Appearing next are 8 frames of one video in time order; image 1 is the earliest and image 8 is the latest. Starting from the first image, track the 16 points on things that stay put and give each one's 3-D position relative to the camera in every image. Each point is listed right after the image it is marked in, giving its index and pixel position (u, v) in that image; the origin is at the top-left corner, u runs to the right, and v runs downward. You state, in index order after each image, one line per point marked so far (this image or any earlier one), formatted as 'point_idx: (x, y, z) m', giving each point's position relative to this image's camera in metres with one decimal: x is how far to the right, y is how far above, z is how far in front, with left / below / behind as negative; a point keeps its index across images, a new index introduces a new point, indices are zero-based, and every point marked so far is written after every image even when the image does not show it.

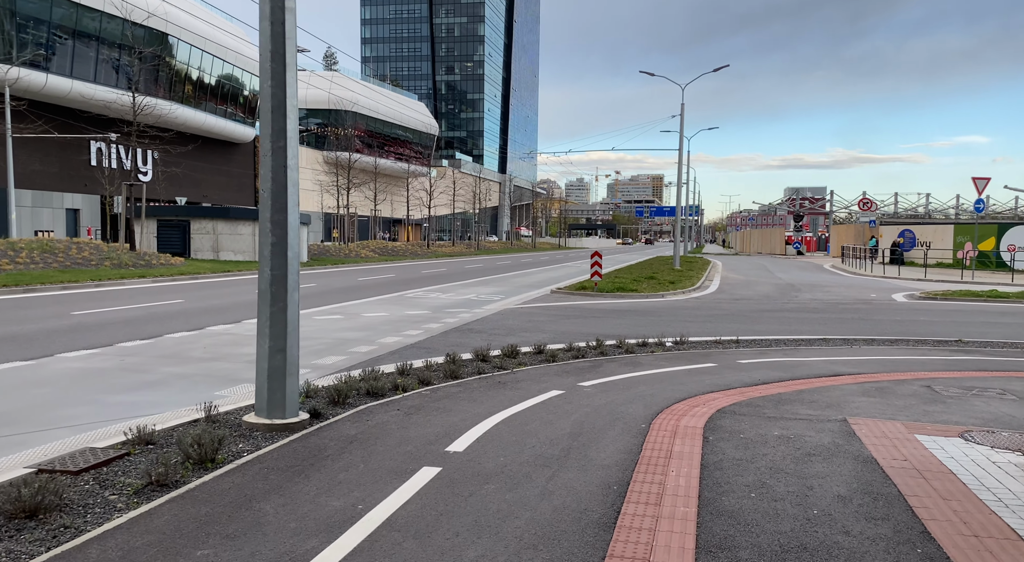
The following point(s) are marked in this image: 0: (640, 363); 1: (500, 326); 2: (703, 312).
0: (+1.7, -1.1, +10.7) m
1: (-0.2, -0.8, +14.6) m
2: (+4.9, -0.9, +20.0) m
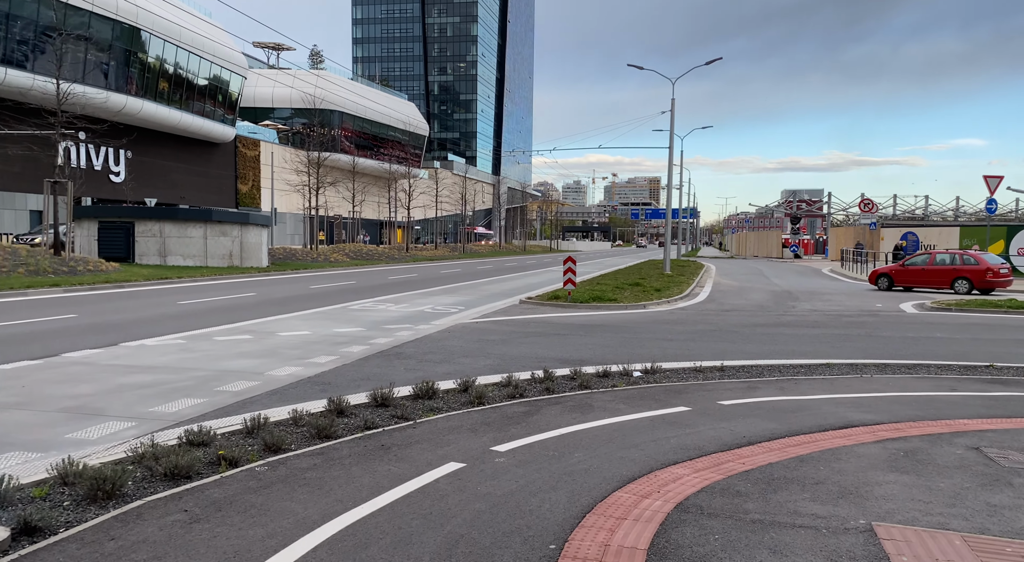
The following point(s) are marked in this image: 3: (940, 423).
0: (+0.8, -1.3, +8.2) m
1: (-1.1, -1.0, +12.1) m
2: (+3.9, -1.1, +17.6) m
3: (+4.2, -1.4, +7.8) m
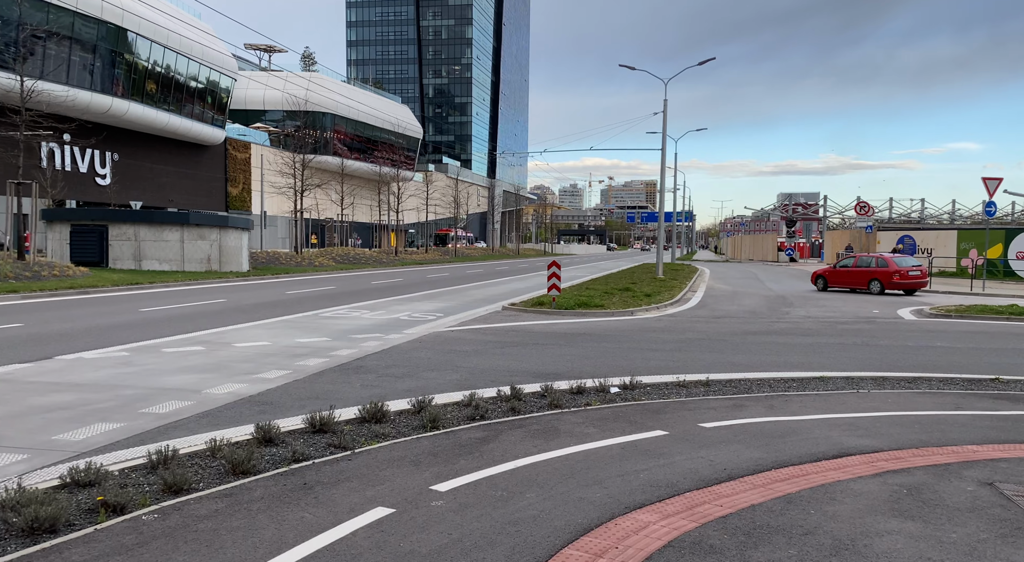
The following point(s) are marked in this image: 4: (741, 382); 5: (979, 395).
0: (+0.4, -1.4, +7.4) m
1: (-1.5, -1.1, +11.3) m
2: (+3.5, -1.2, +16.8) m
3: (+3.8, -1.5, +7.0) m
4: (+3.3, -1.5, +11.4) m
5: (+6.3, -1.6, +10.7) m
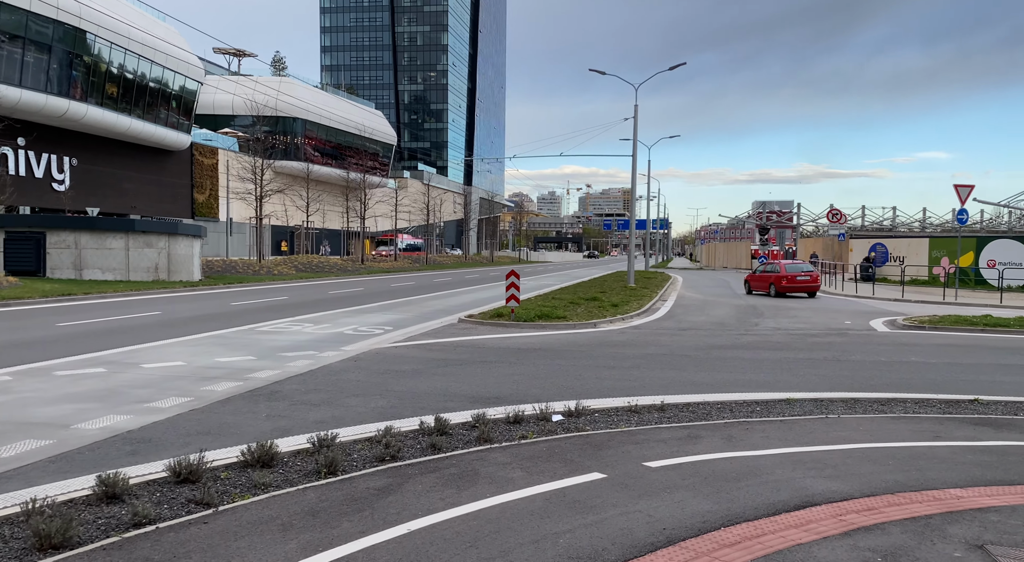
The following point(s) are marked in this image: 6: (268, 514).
0: (-0.3, -1.5, +6.3) m
1: (-2.3, -1.3, +10.1) m
2: (+2.5, -1.4, +15.8) m
3: (+3.1, -1.6, +6.0) m
4: (+2.5, -1.6, +10.4) m
5: (+5.5, -1.8, +9.8) m
6: (-1.6, -1.5, +5.2) m
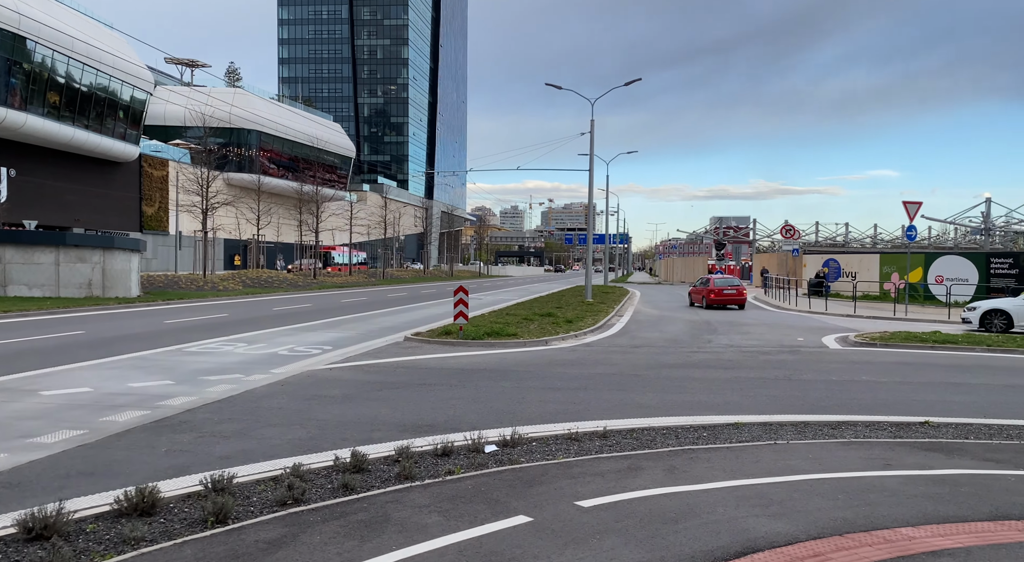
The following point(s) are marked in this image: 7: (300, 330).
0: (-0.9, -1.7, +5.6) m
1: (-3.1, -1.6, +9.4) m
2: (+1.4, -1.8, +15.2) m
3: (+2.5, -1.8, +5.5) m
4: (+1.6, -1.9, +9.8) m
5: (+4.7, -2.0, +9.4) m
6: (-2.2, -1.7, +4.5) m
7: (-5.2, -1.2, +19.5) m
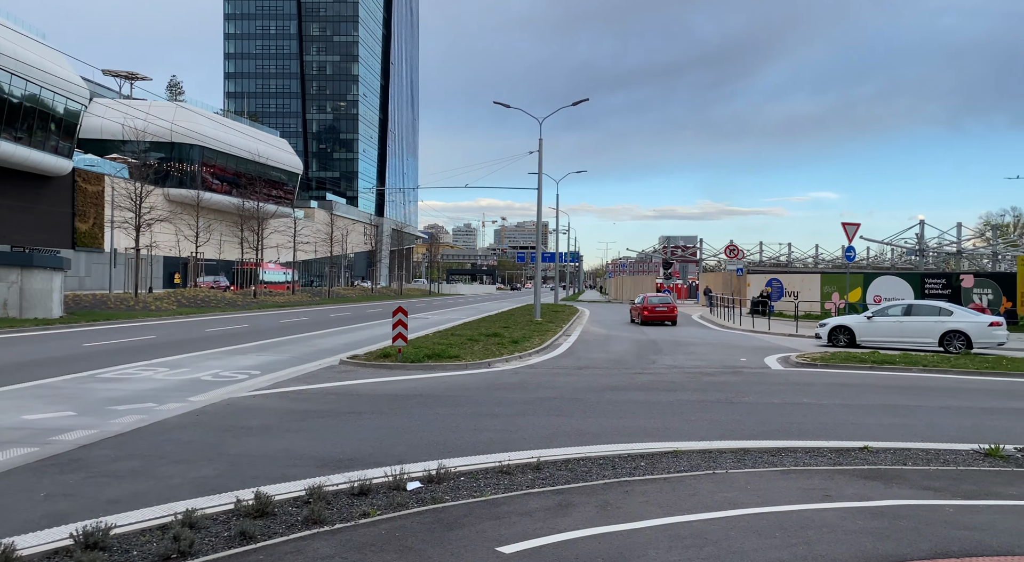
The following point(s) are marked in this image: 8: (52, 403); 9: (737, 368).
0: (-1.5, -1.9, +5.0) m
1: (-3.9, -1.8, +8.6) m
2: (+0.3, -2.2, +14.8) m
3: (+1.9, -2.0, +5.1) m
4: (+0.8, -2.2, +9.4) m
5: (+3.9, -2.3, +9.2) m
6: (-2.7, -1.8, +3.9) m
7: (-6.6, -1.7, +18.6) m
8: (-6.3, -1.7, +11.1) m
9: (+5.5, -2.2, +19.4) m
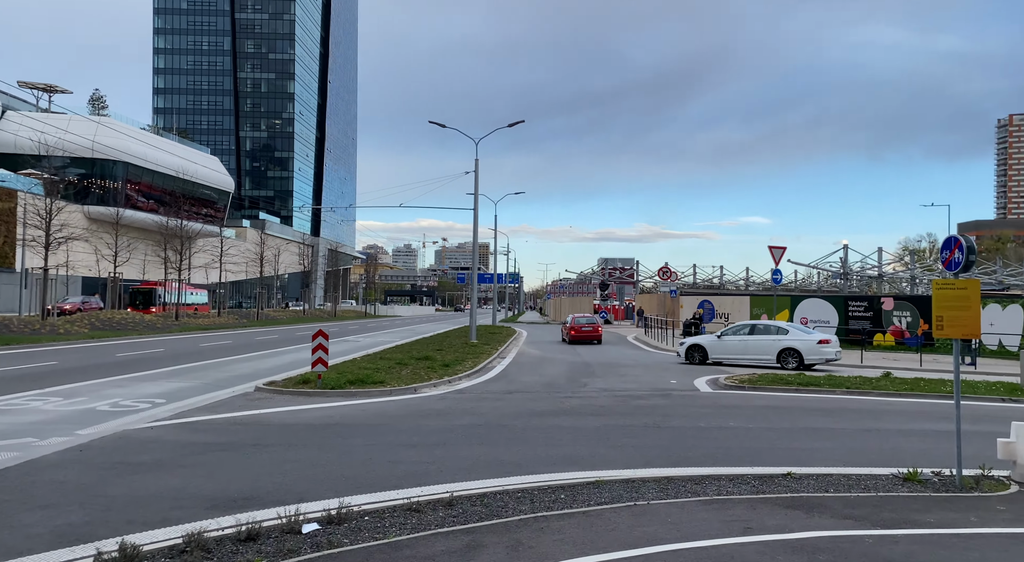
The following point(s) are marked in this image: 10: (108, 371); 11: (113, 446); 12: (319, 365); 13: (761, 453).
0: (-2.1, -2.0, +4.4) m
1: (-4.8, -2.1, +7.8) m
2: (-1.1, -2.6, +14.2) m
3: (+1.3, -2.1, +4.8) m
4: (-0.2, -2.4, +8.9) m
5: (+2.9, -2.5, +8.9) m
6: (-3.2, -1.9, +3.1) m
7: (-8.3, -2.2, +17.5) m
8: (-7.4, -2.0, +10.1) m
9: (+3.7, -2.7, +19.3) m
10: (-10.1, -2.2, +19.8) m
11: (-5.1, -2.1, +10.2) m
12: (-4.5, -2.0, +18.6) m
13: (+3.8, -2.6, +12.1) m
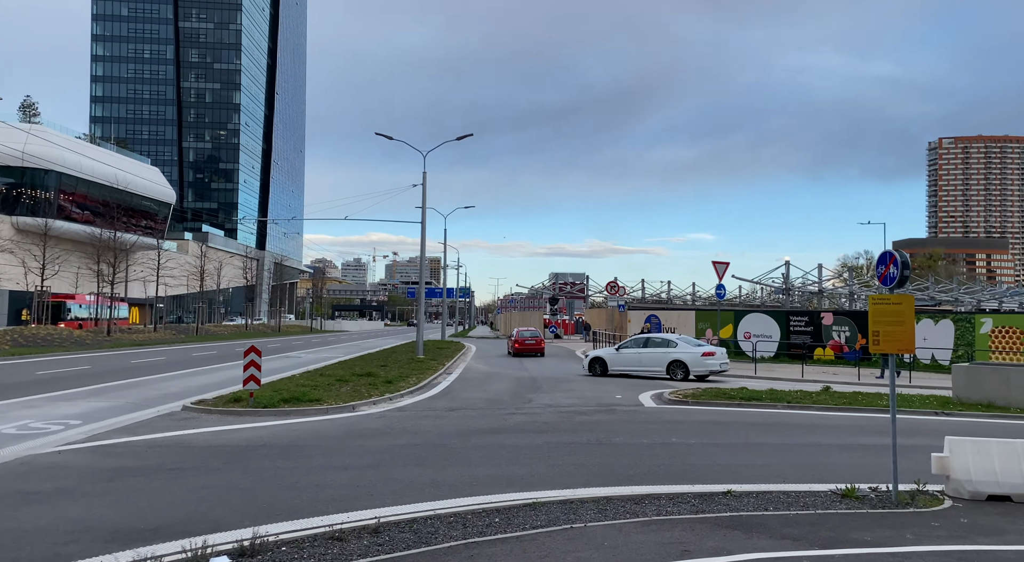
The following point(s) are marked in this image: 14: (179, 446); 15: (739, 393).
0: (-2.5, -2.1, +3.9) m
1: (-5.5, -2.2, +7.1) m
2: (-2.2, -2.8, +13.7) m
3: (+0.8, -2.2, +4.5) m
4: (-0.9, -2.6, +8.5) m
5: (+2.1, -2.7, +8.7) m
6: (-3.6, -2.0, +2.5) m
7: (-9.6, -2.5, +16.6) m
8: (-8.2, -2.1, +9.2) m
9: (+2.3, -3.1, +19.1) m
10: (-11.5, -2.6, +18.8) m
11: (-5.9, -2.3, +9.5) m
12: (-5.9, -2.3, +17.9) m
13: (+2.8, -2.9, +11.9) m
14: (-5.1, -2.5, +12.1) m
15: (+5.6, -2.9, +19.9) m
